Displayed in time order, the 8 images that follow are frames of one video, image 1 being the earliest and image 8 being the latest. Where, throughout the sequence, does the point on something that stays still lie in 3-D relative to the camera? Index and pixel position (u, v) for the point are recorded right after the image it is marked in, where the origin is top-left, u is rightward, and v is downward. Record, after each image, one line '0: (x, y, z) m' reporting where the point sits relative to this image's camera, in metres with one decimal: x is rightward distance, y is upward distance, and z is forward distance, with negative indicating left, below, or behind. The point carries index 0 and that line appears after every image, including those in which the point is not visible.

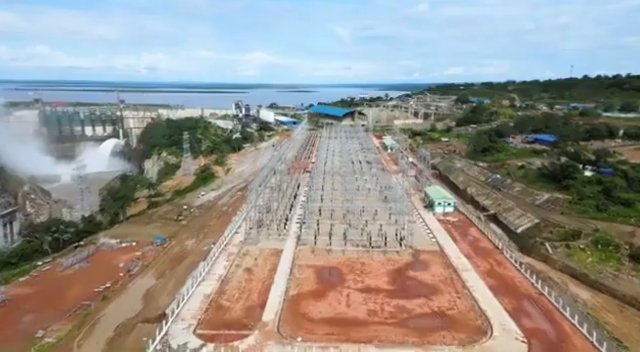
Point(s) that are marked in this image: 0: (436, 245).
0: (+3.8, -2.3, +16.0) m
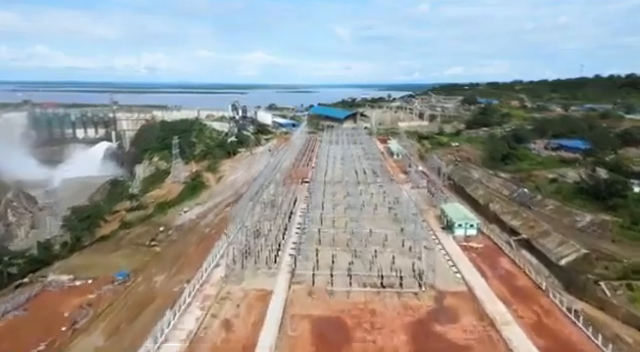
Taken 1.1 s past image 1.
0: (+3.8, -2.8, +13.0) m
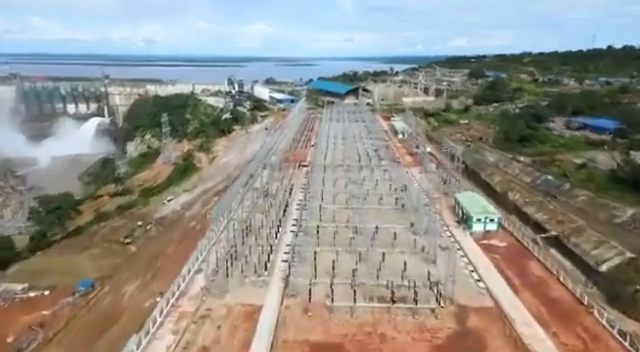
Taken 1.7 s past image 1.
0: (+3.7, -2.7, +10.9) m
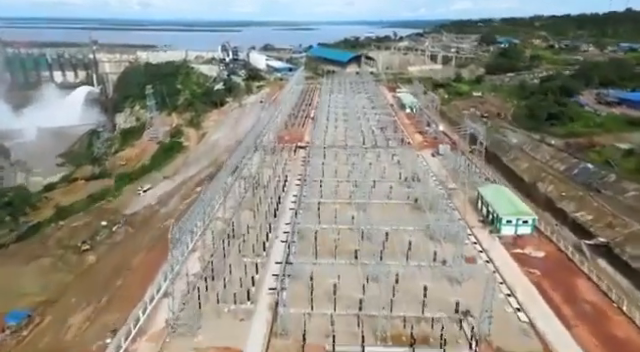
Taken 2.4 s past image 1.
0: (+3.7, -2.8, +8.5) m
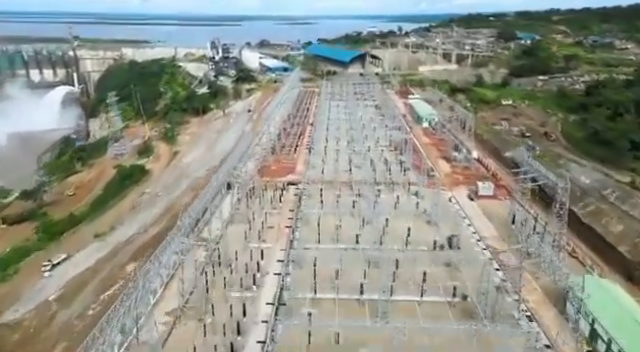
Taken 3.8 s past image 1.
0: (+3.6, -4.4, +3.1) m
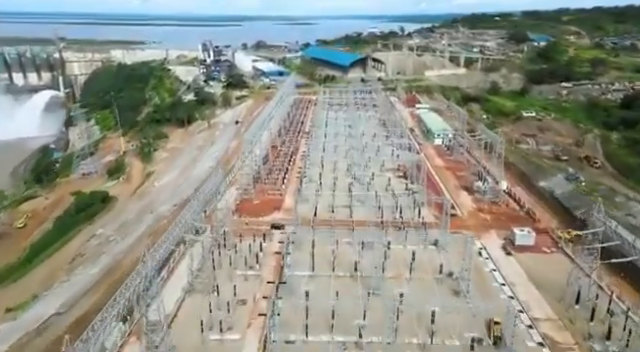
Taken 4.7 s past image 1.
0: (+3.4, -5.4, -0.2) m
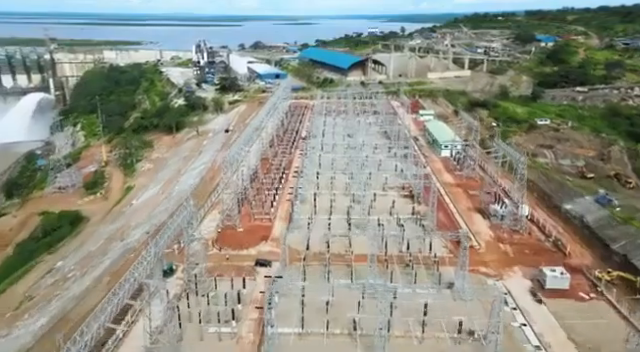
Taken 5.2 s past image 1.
0: (+3.2, -6.0, -2.1) m
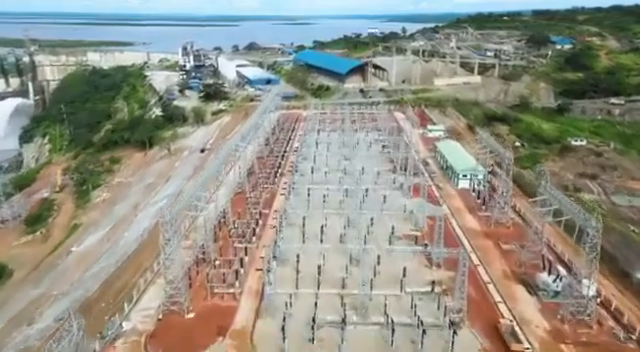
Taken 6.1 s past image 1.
0: (+2.9, -7.2, -5.7) m
